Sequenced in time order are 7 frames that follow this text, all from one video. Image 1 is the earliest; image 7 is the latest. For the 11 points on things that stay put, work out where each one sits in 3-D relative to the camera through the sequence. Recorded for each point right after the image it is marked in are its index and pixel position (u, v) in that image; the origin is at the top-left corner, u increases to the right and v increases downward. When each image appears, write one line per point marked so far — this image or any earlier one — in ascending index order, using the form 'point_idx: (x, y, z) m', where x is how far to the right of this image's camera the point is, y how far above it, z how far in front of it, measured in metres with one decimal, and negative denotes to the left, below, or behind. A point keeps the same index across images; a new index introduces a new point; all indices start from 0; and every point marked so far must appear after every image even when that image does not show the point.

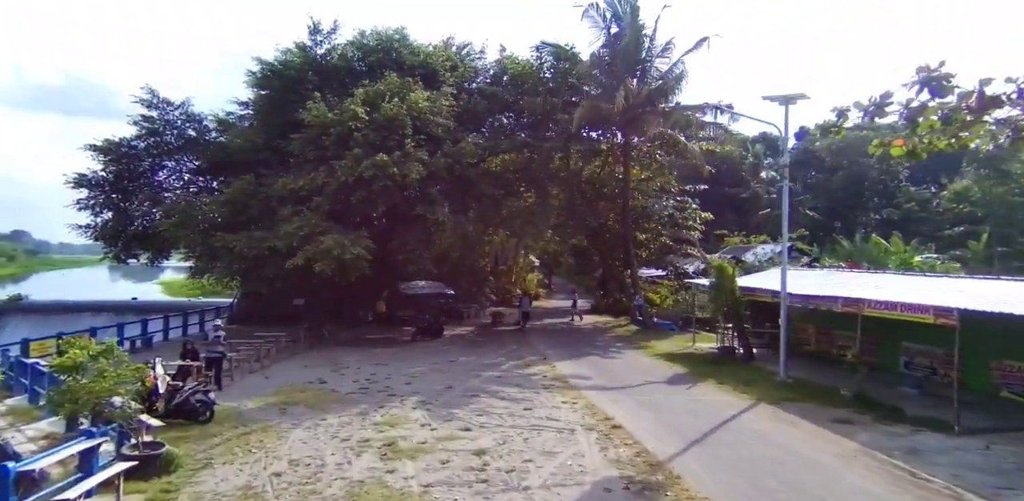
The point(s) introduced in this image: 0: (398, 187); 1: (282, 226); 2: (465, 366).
0: (-3.6, +2.1, +19.2) m
1: (-7.0, +0.8, +18.5) m
2: (-1.3, -3.1, +16.2) m
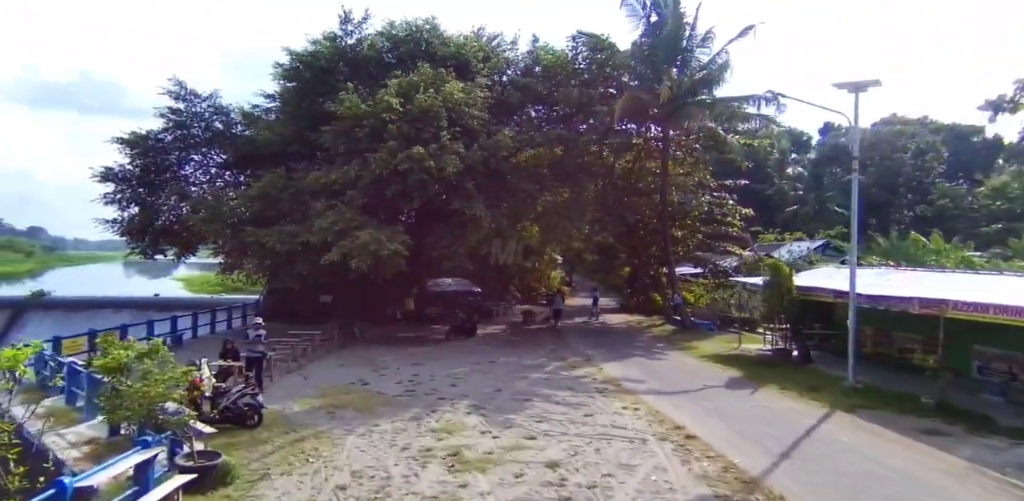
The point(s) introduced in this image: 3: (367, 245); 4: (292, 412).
0: (-2.4, +2.2, +18.6) m
1: (-5.8, +0.9, +17.9) m
2: (-0.1, -3.0, +15.6) m
3: (-4.0, +0.2, +16.6) m
4: (-3.9, -2.9, +10.6) m
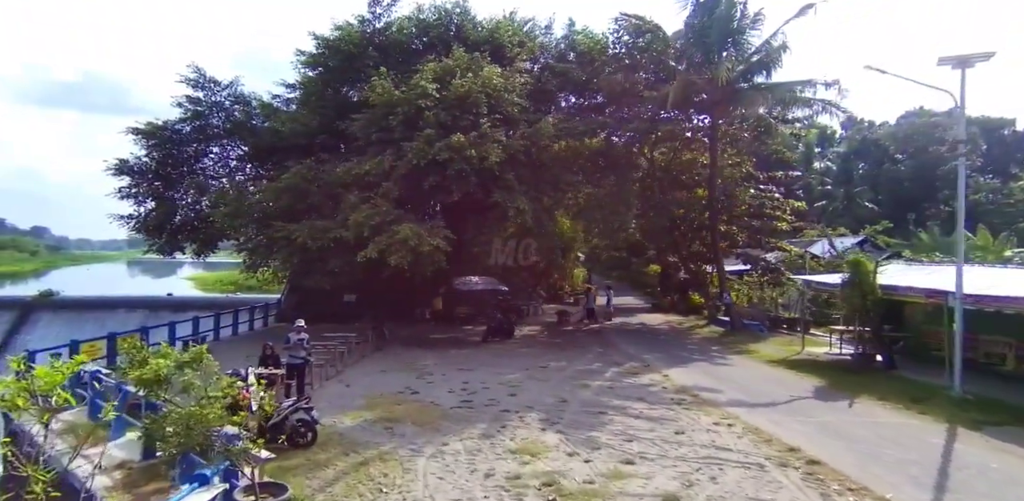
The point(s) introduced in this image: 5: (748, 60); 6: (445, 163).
0: (-1.1, +2.3, +17.3) m
1: (-4.5, +1.0, +16.7) m
2: (+1.2, -2.9, +14.3) m
3: (-2.7, +0.3, +15.3) m
4: (-2.6, -2.8, +9.4) m
5: (+7.6, +6.1, +19.1) m
6: (-1.9, +2.5, +17.1) m
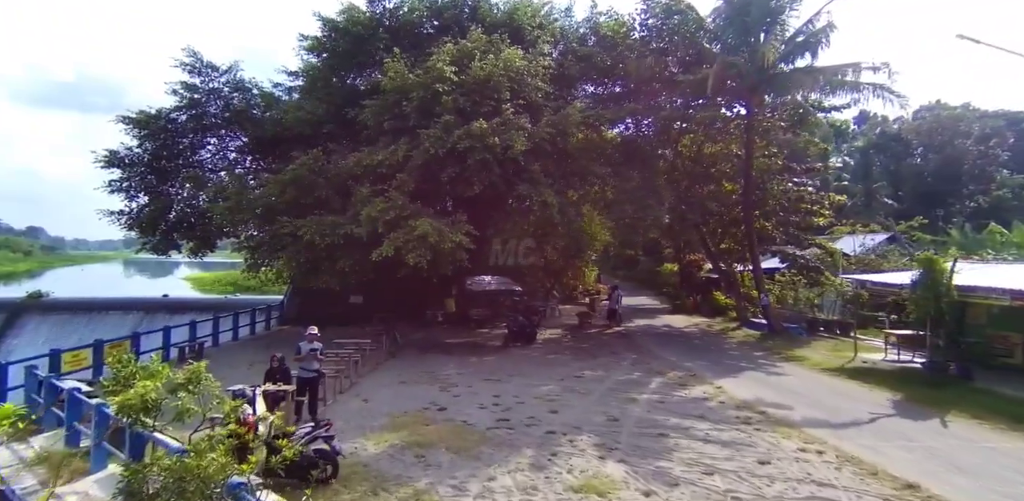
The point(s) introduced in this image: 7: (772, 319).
0: (-0.4, +2.4, +15.8) m
1: (-3.8, +1.1, +15.2) m
2: (+1.9, -2.8, +12.8) m
3: (-2.0, +0.3, +13.9) m
4: (-1.9, -2.7, +7.9) m
5: (+8.2, +6.1, +17.7) m
6: (-1.2, +2.5, +15.7) m
7: (+8.5, -2.3, +19.8) m
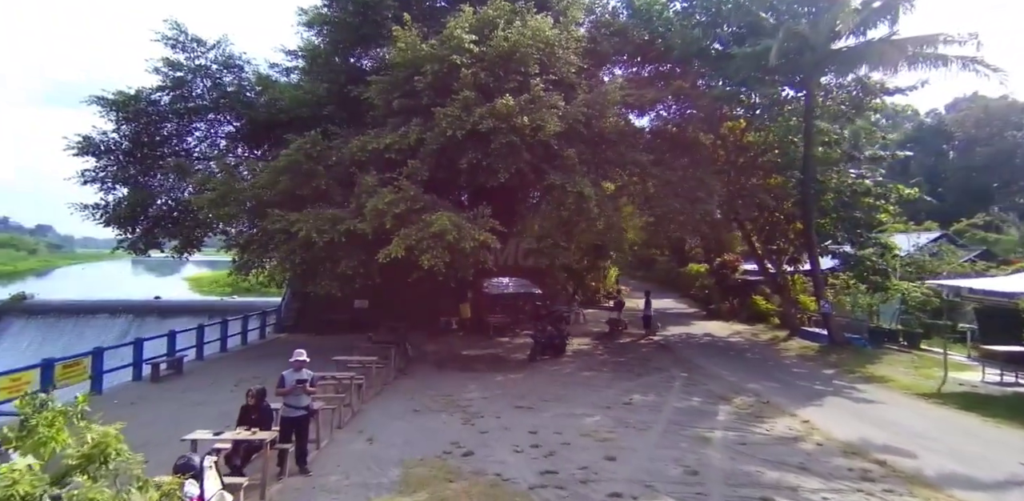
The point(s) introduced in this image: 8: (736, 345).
0: (+0.3, +2.4, +13.5) m
1: (-3.1, +1.1, +12.9) m
2: (+2.5, -2.8, +10.5) m
3: (-1.3, +0.3, +11.6) m
4: (-1.3, -2.7, +5.6) m
5: (+8.9, +6.1, +15.2) m
6: (-0.5, +2.5, +13.3) m
7: (+9.3, -2.3, +17.4) m
8: (+6.7, -2.8, +18.0) m
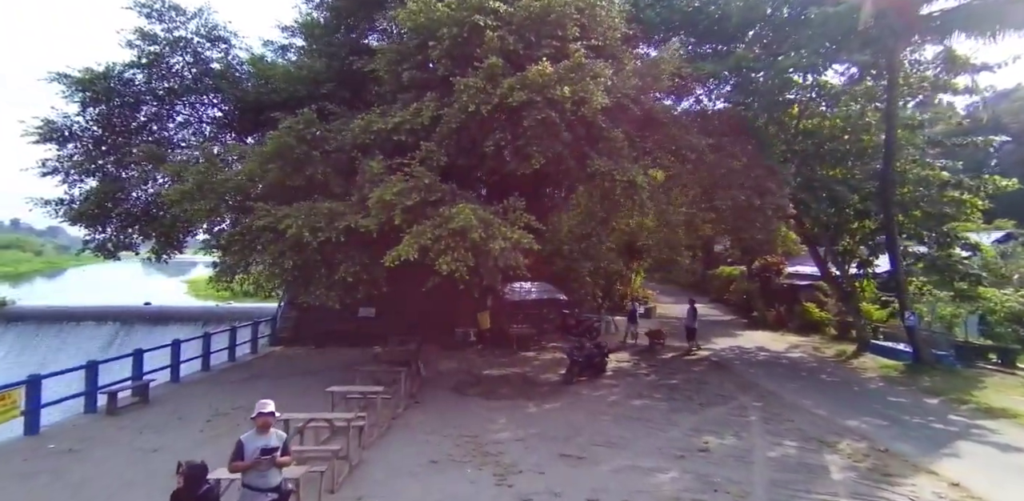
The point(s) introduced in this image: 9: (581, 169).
0: (+0.9, +2.3, +11.1) m
1: (-2.5, +1.0, +10.5) m
2: (+3.2, -2.9, +8.0) m
3: (-0.7, +0.3, +9.1) m
4: (-0.7, -2.8, +3.2) m
5: (+9.6, +6.1, +12.7) m
6: (+0.1, +2.5, +10.9) m
7: (+10.0, -2.3, +14.8) m
8: (+7.4, -2.9, +15.4) m
9: (+1.3, +1.5, +11.4) m
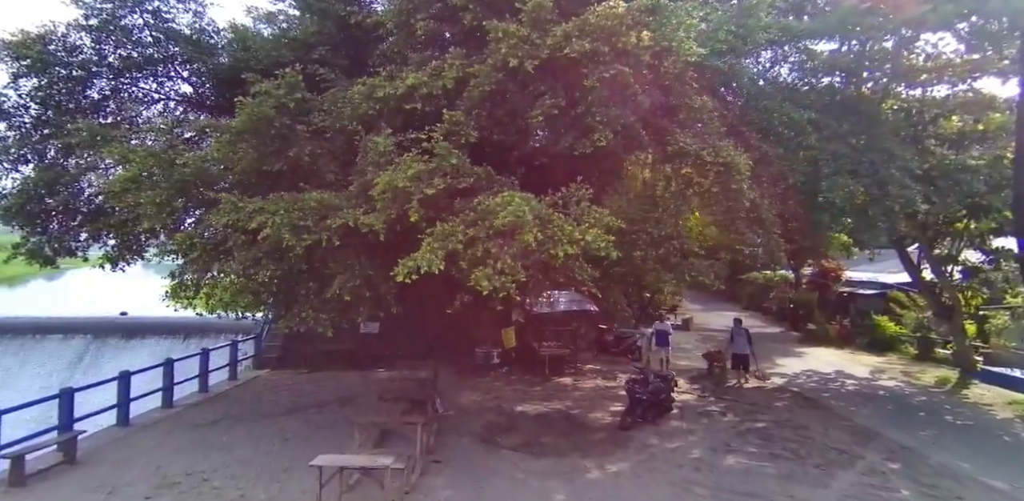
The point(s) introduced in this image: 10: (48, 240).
0: (+1.7, +2.2, +8.2) m
1: (-1.8, +0.9, +7.6) m
2: (+3.9, -3.0, +5.1) m
3: (0.0, +0.2, +6.3) m
4: (0.0, -2.8, +0.3) m
5: (+10.4, +6.0, +9.8) m
6: (+0.9, +2.4, +8.0) m
7: (+10.7, -2.4, +11.9) m
8: (+8.2, -3.0, +12.5) m
9: (+2.0, +1.4, +8.5) m
10: (-9.3, +0.2, +12.1) m
